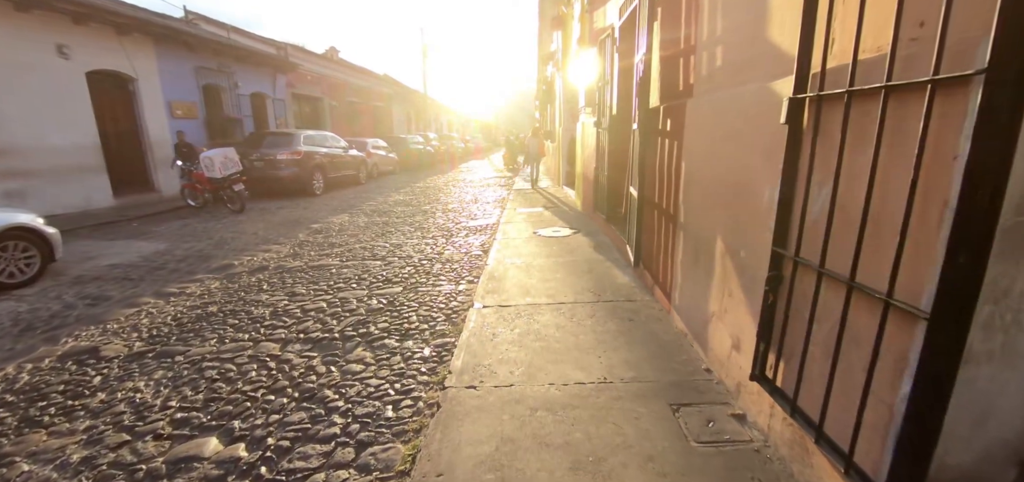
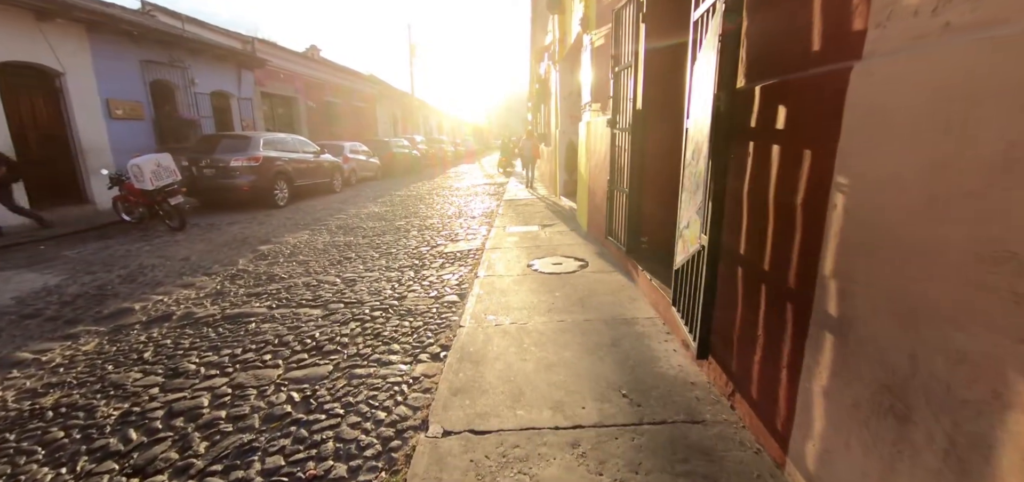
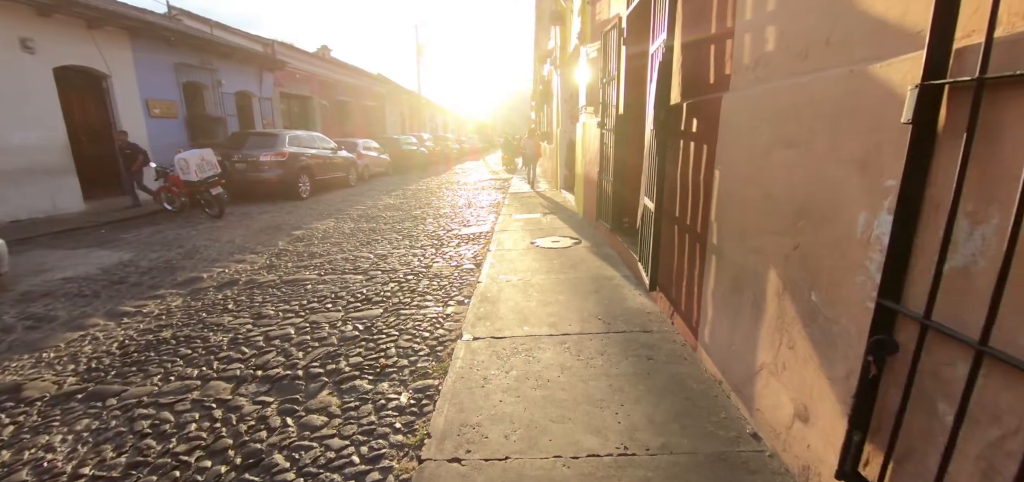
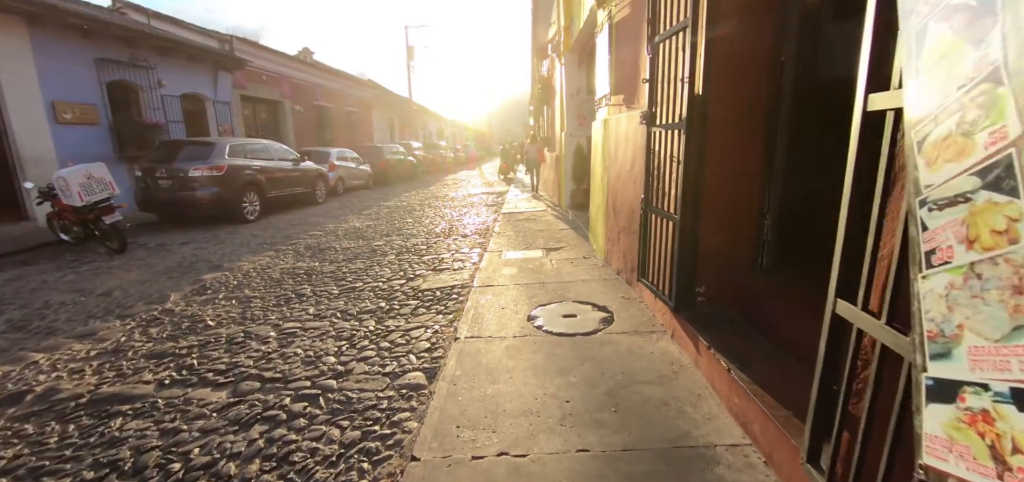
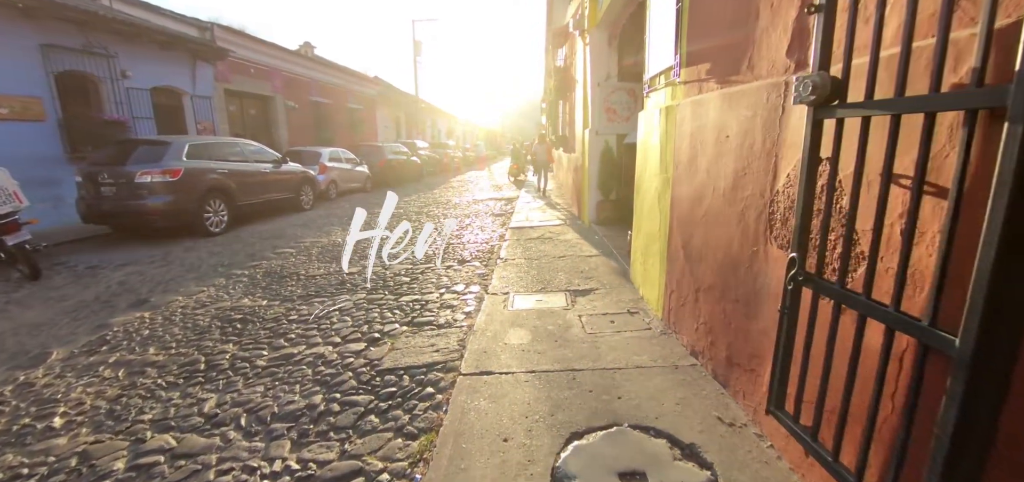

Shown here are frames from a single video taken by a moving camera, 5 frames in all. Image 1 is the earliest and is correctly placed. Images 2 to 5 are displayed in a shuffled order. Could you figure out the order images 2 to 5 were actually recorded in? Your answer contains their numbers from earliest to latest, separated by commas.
3, 2, 4, 5
